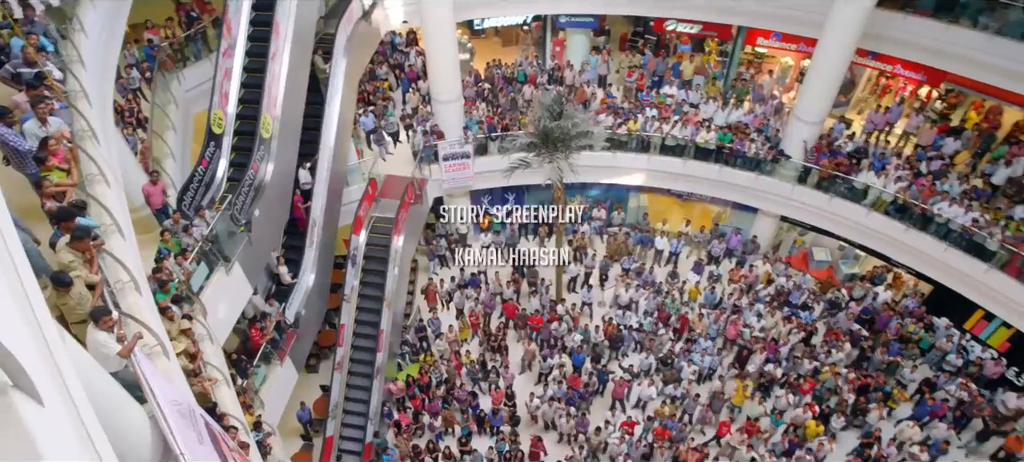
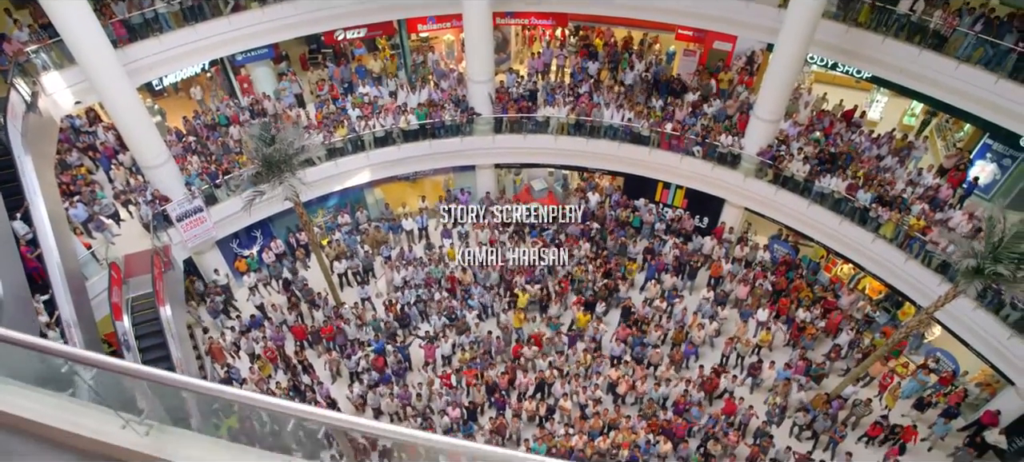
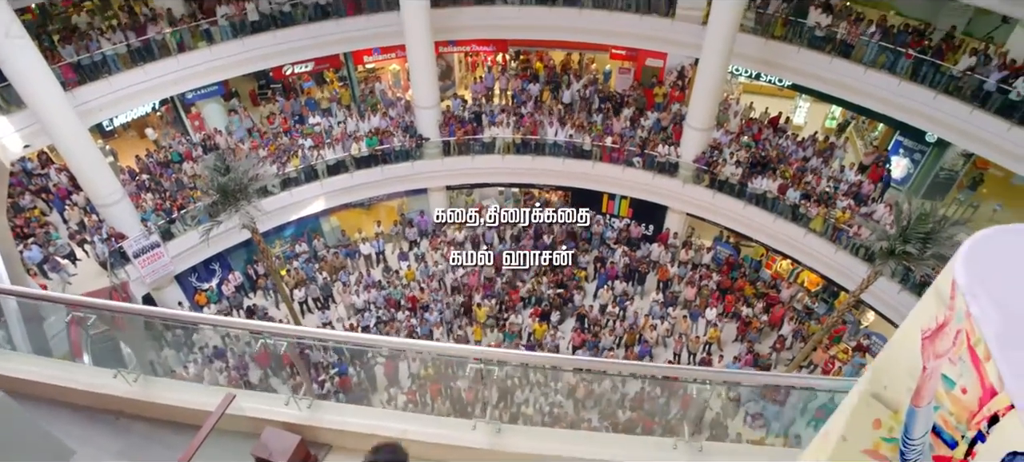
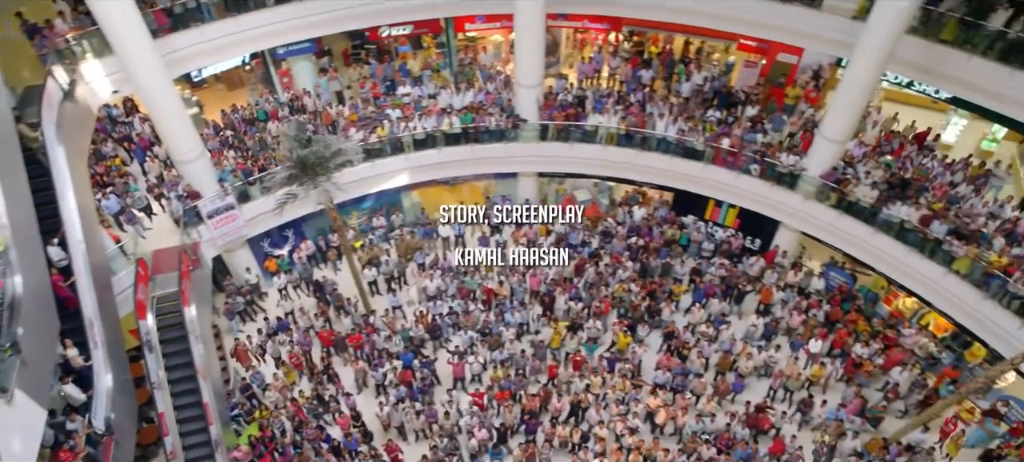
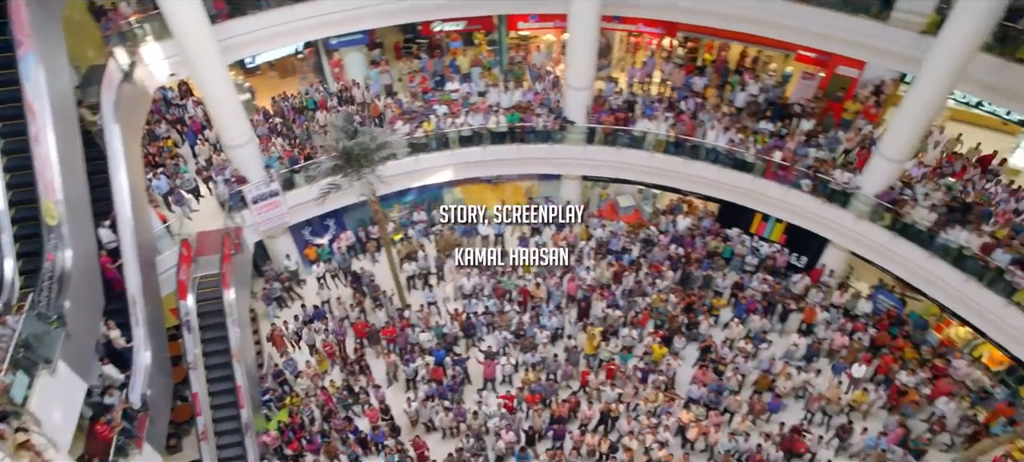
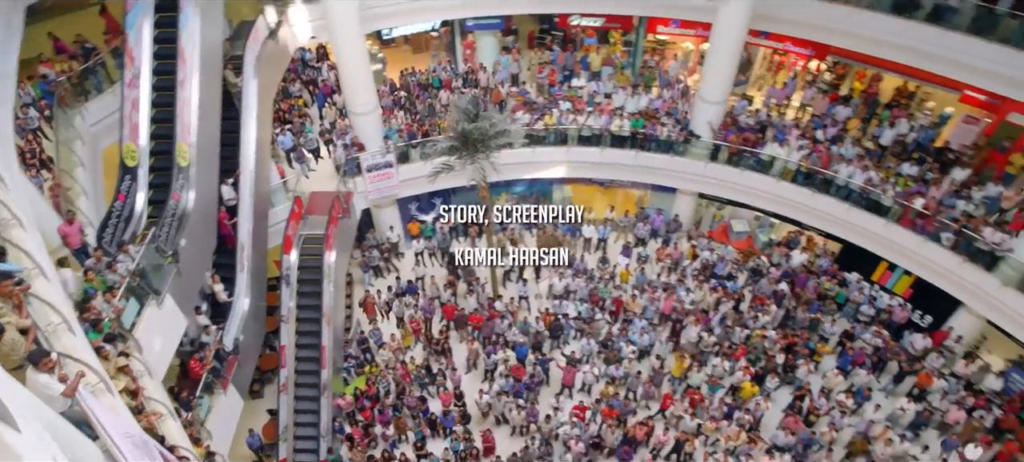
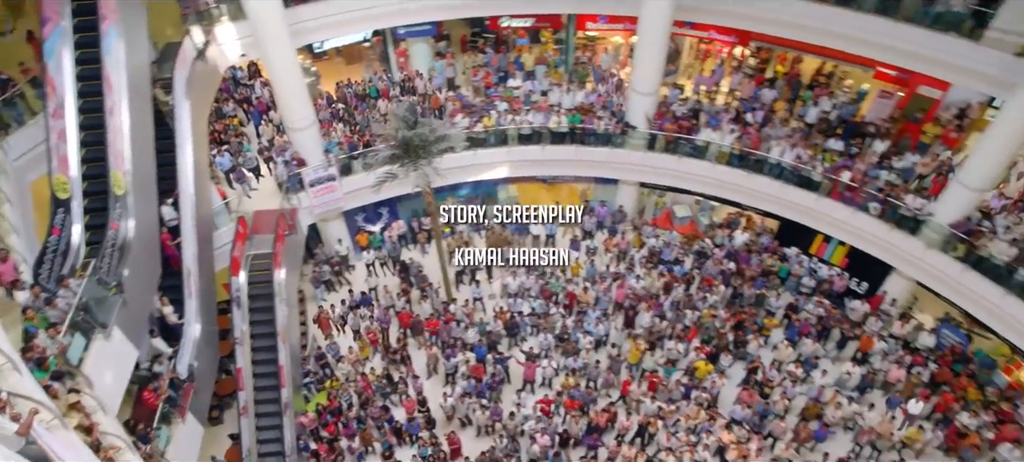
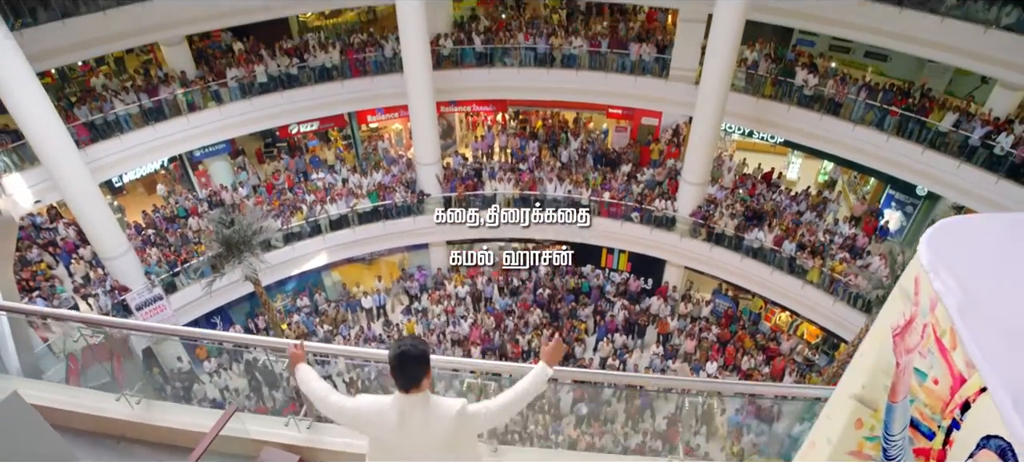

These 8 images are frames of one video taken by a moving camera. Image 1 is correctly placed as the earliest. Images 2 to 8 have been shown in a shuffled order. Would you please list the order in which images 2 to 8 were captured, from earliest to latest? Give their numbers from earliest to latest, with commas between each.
6, 7, 5, 4, 2, 3, 8
